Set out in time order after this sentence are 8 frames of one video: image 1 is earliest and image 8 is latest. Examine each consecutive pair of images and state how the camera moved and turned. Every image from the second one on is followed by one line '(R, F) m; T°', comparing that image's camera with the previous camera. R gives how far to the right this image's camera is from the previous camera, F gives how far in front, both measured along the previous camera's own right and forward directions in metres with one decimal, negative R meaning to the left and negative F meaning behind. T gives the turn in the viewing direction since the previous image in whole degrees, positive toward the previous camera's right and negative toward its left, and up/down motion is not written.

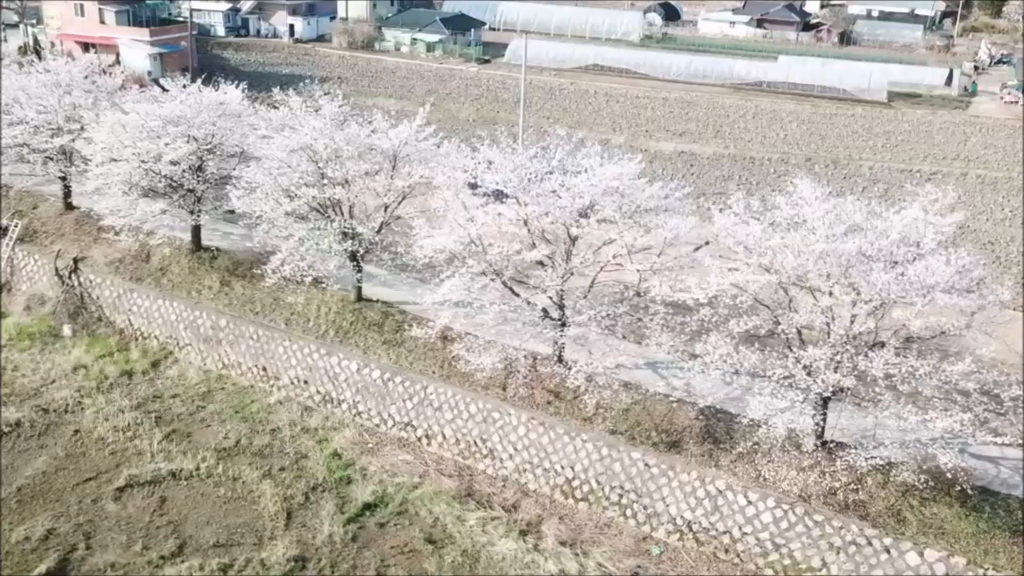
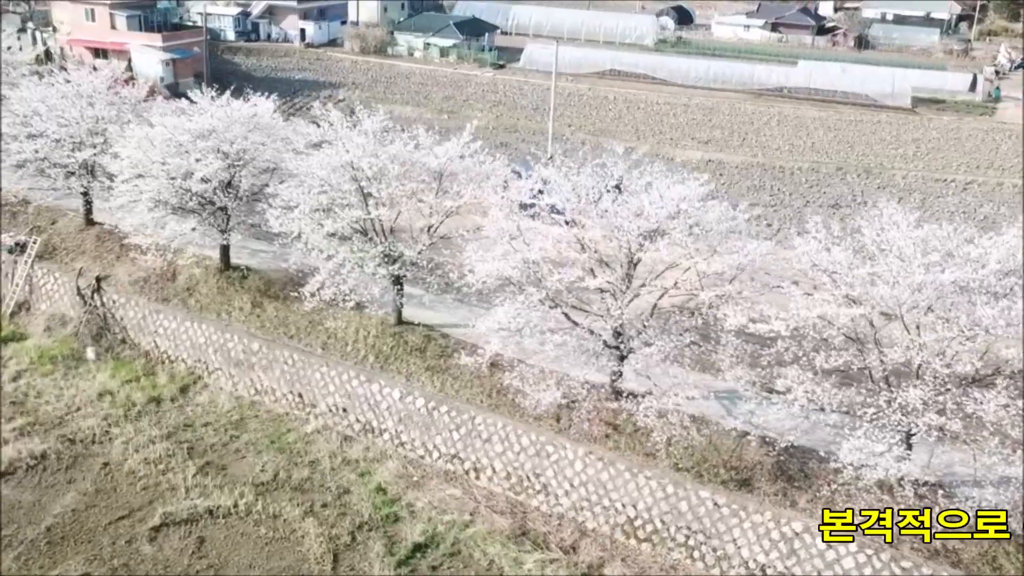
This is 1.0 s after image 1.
(-0.5, +0.4) m; 0°
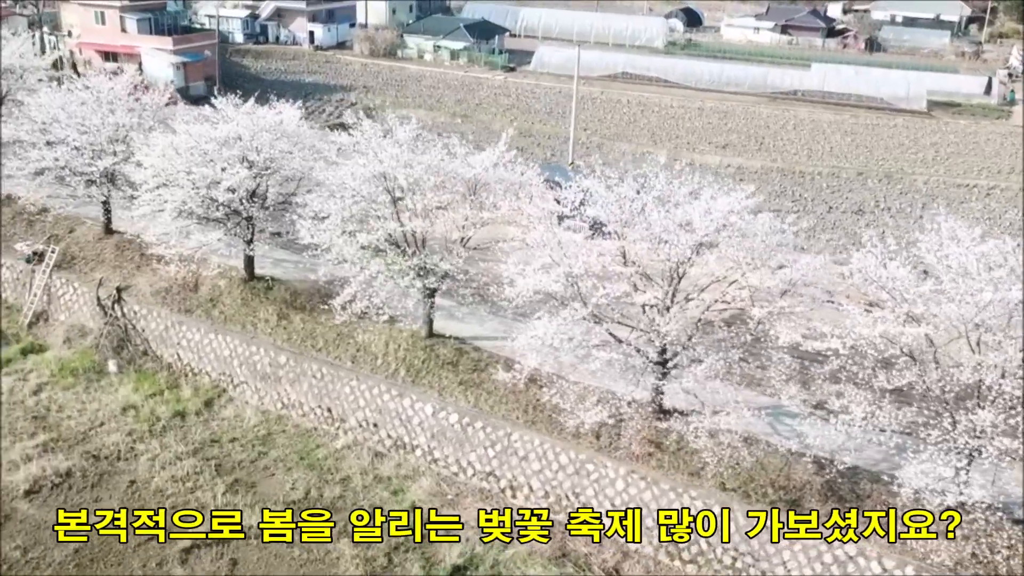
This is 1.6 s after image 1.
(-0.3, +0.2) m; 0°
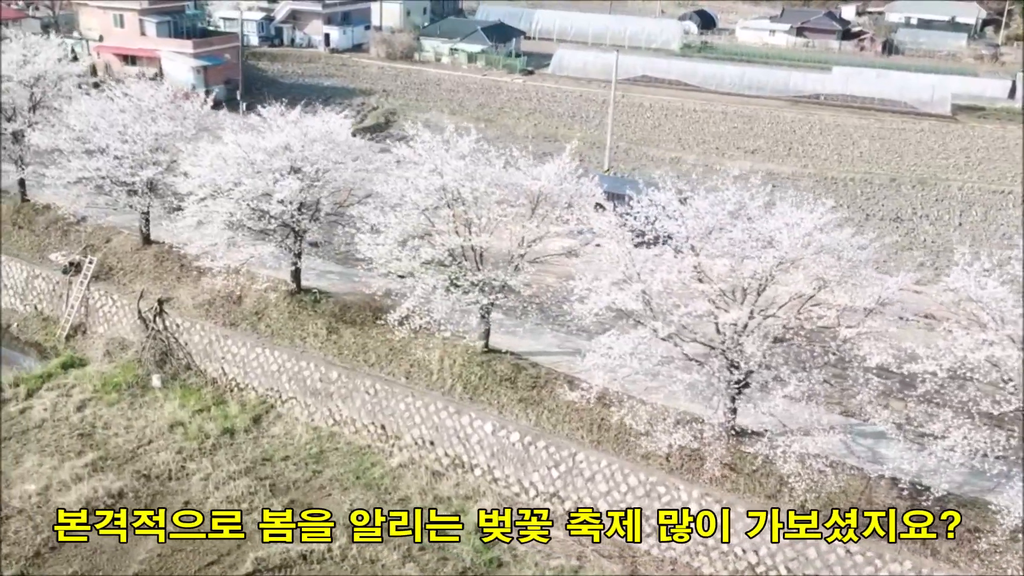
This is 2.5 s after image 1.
(-0.5, +0.2) m; 0°
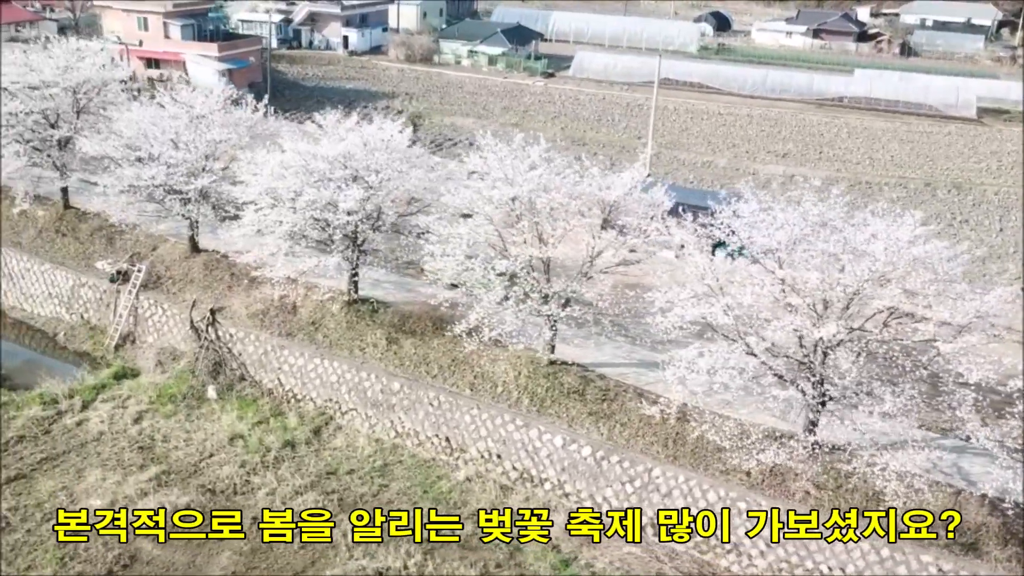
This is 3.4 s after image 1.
(-0.6, +0.1) m; 0°
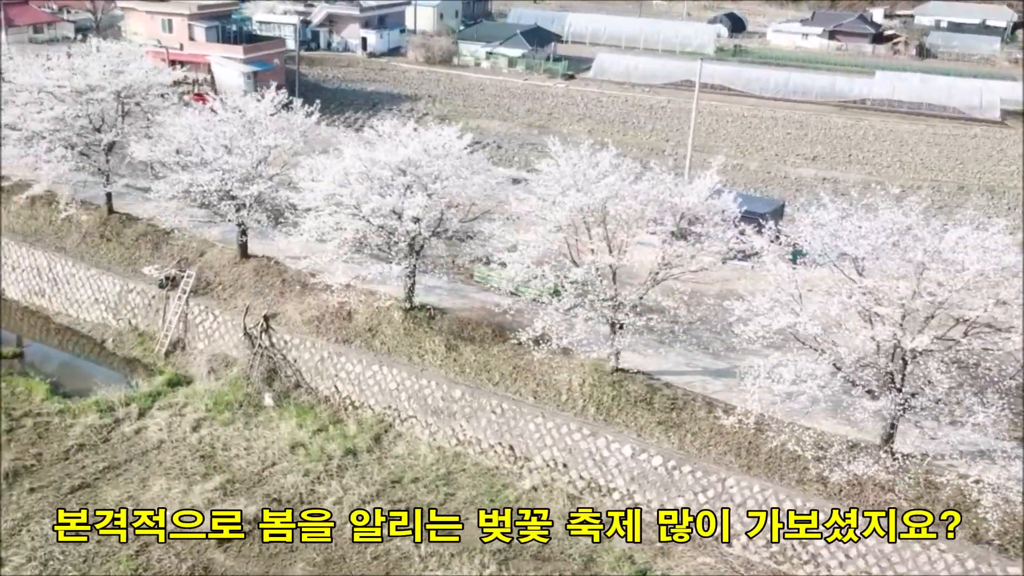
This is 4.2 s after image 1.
(-0.6, +0.1) m; 0°
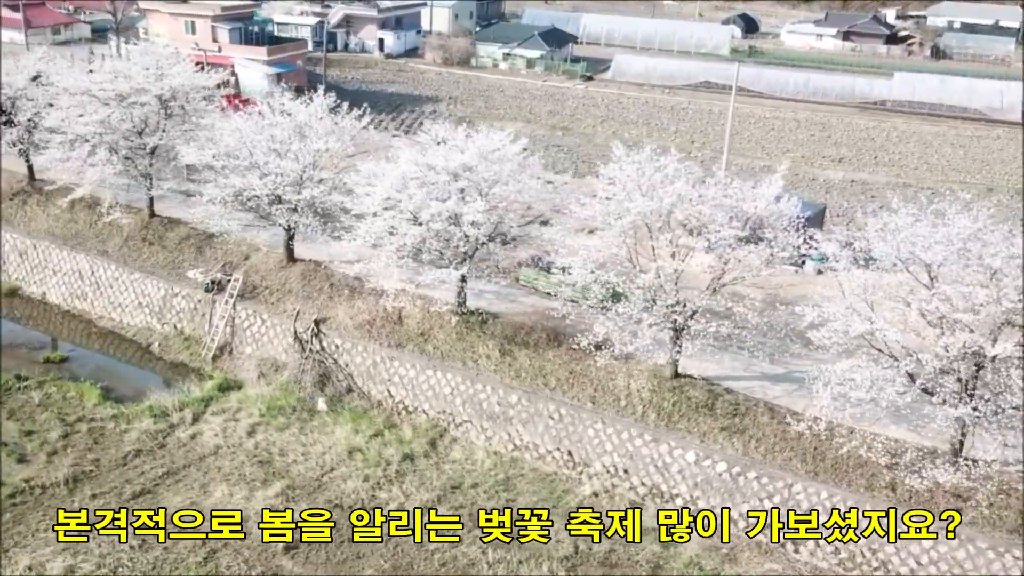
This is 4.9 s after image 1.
(-0.5, 0.0) m; 0°
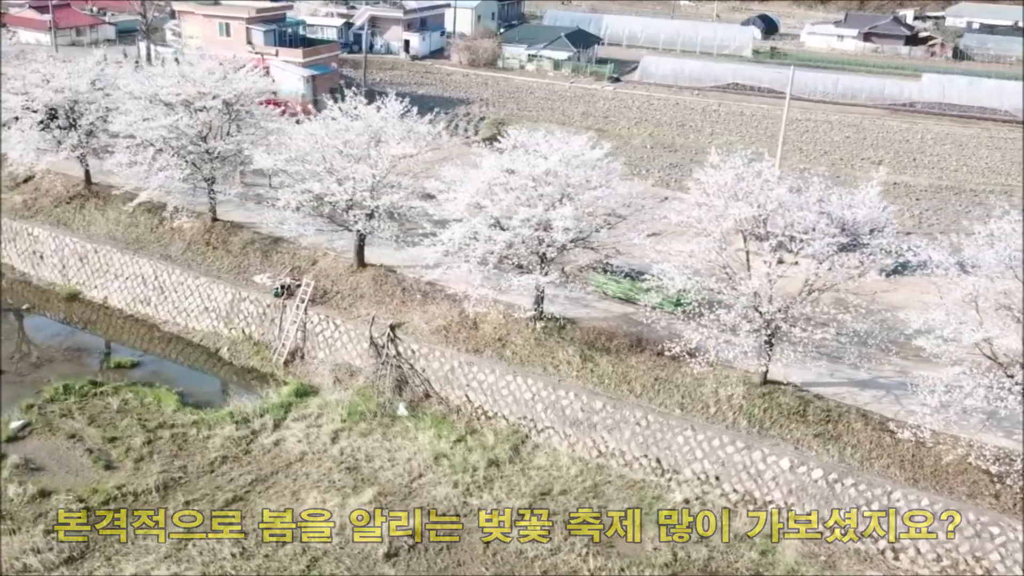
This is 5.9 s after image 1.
(-0.8, 0.0) m; 0°
